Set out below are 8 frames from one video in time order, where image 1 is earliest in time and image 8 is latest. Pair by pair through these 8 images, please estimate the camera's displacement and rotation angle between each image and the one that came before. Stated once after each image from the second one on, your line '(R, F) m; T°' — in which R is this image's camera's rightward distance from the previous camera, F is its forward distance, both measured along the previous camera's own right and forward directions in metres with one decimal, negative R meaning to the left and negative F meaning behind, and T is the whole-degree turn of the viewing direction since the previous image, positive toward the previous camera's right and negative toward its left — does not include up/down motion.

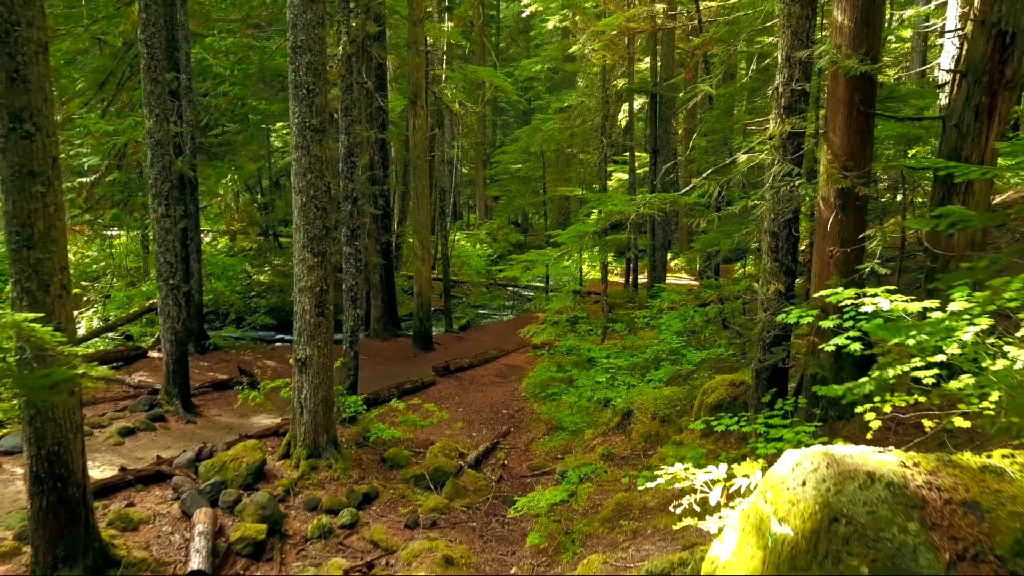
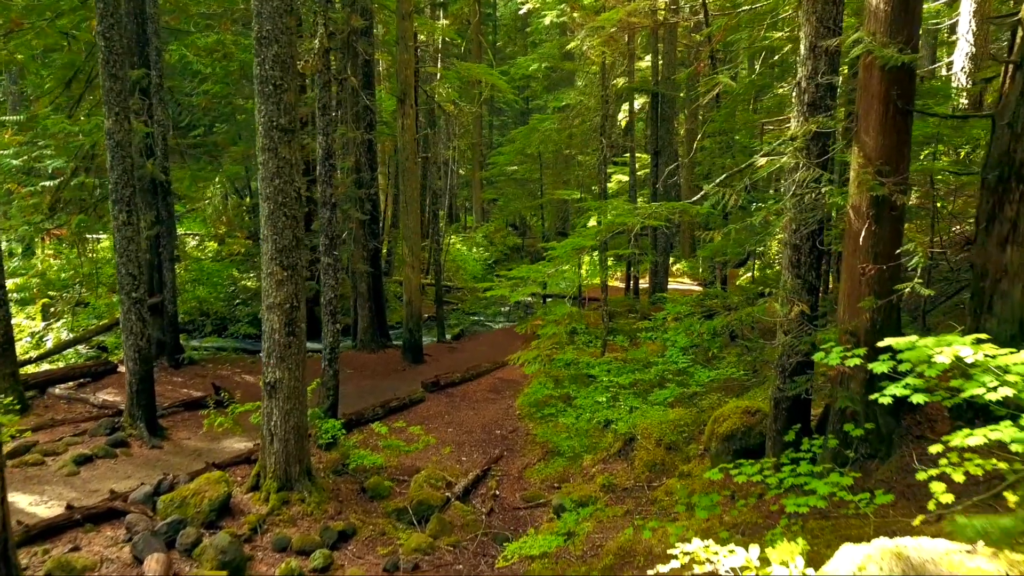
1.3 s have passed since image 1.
(+0.1, +0.7) m; 0°
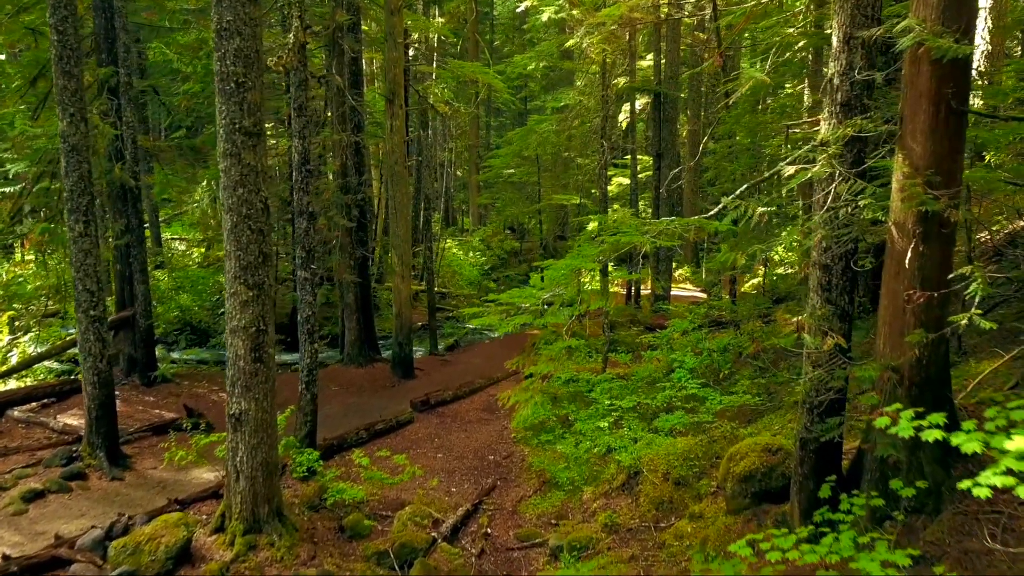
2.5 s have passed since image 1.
(+0.1, +0.7) m; 0°
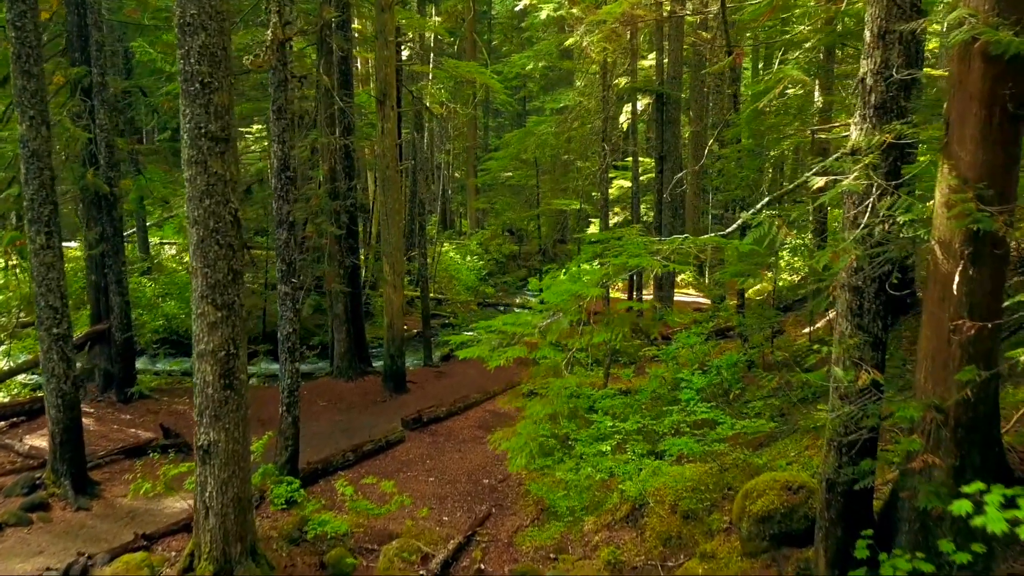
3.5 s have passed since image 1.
(+0.1, +0.6) m; 0°
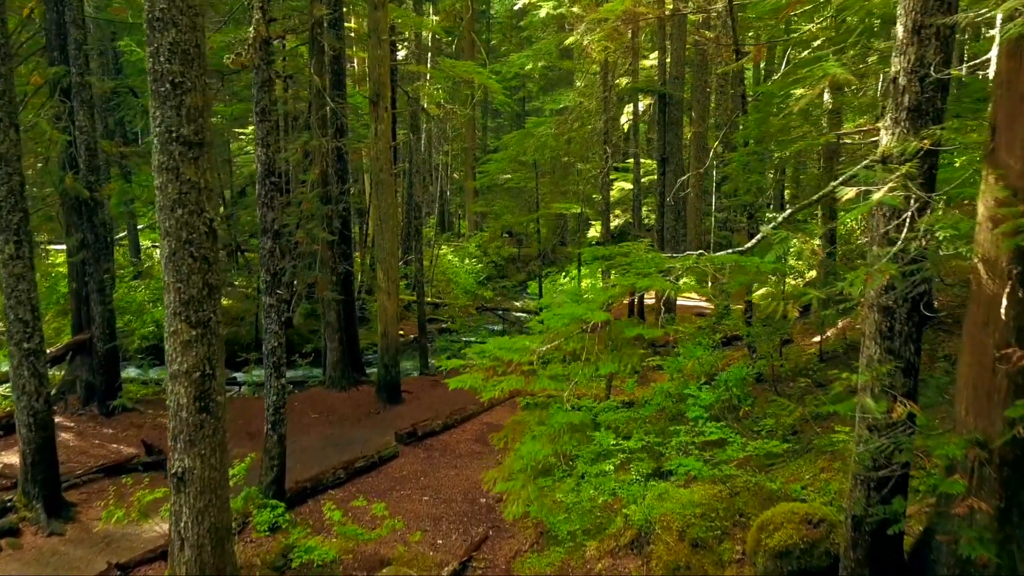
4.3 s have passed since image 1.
(0.0, +0.4) m; 0°
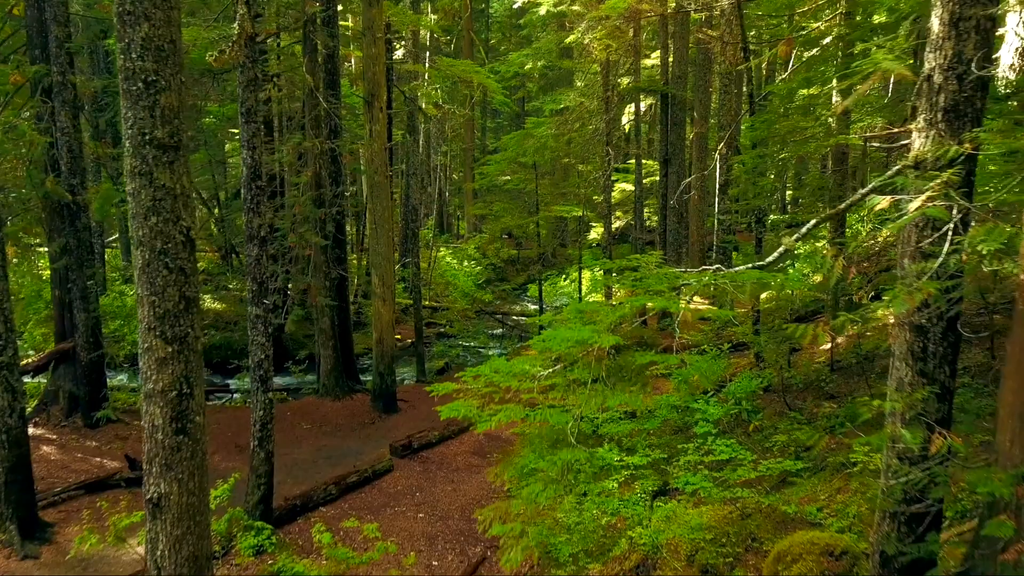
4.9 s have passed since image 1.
(0.0, +0.4) m; 0°
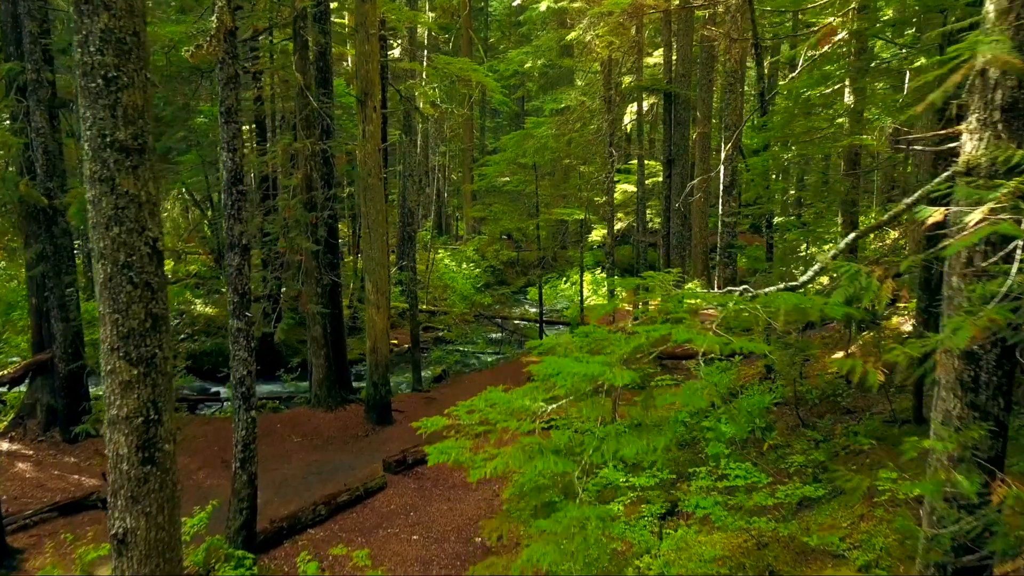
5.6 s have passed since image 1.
(0.0, +0.4) m; 0°
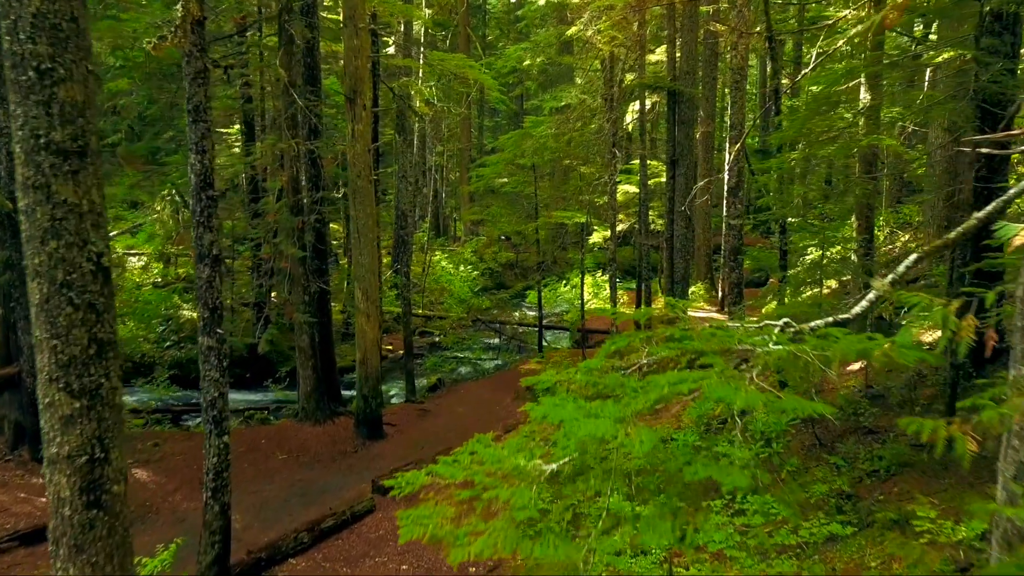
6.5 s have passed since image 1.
(0.0, +0.6) m; 0°
